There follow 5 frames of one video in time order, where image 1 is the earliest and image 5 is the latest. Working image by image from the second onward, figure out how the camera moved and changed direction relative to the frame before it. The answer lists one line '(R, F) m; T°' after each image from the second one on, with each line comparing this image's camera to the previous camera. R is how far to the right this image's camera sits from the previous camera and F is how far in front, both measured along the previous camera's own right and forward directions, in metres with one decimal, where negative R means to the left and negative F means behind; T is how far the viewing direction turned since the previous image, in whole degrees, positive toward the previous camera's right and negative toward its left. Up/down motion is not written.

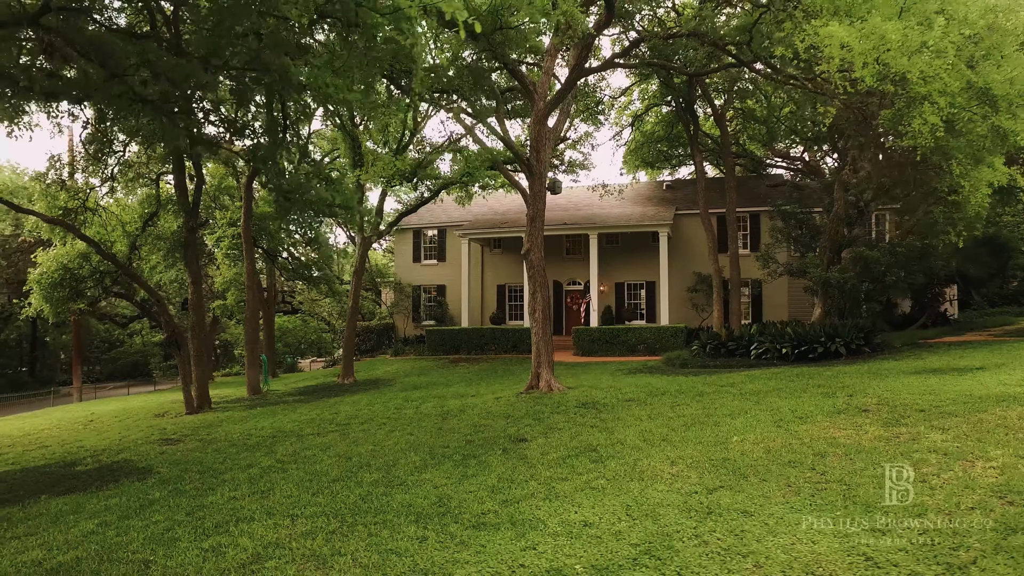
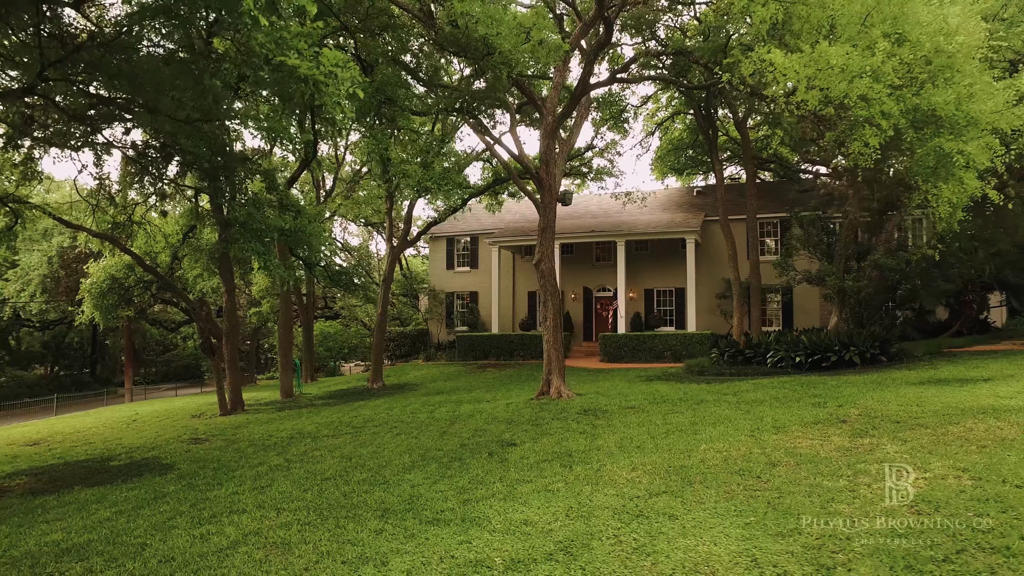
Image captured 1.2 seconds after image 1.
(+0.8, -0.4) m; -4°
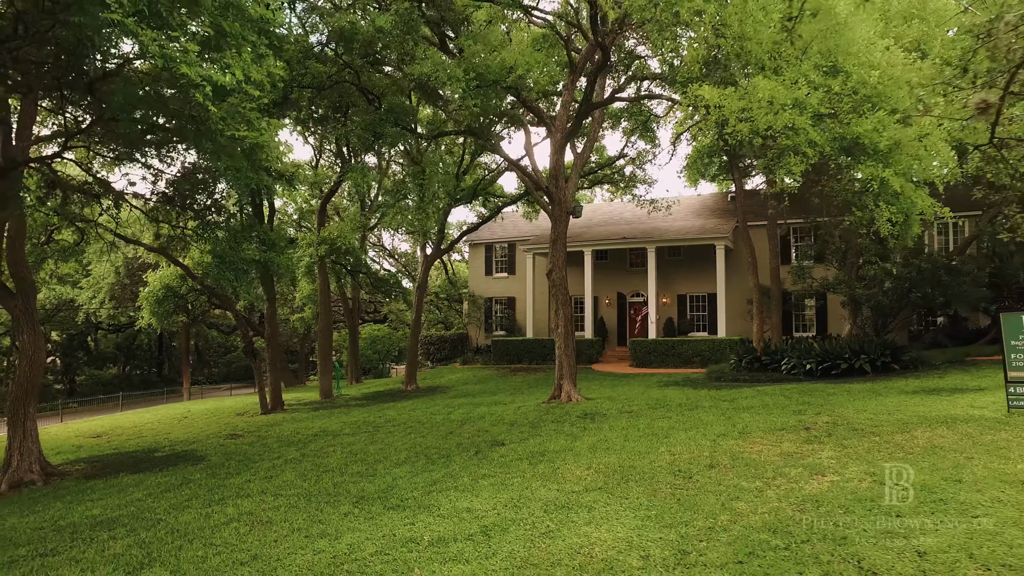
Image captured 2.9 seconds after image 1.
(+1.0, -0.7) m; -5°
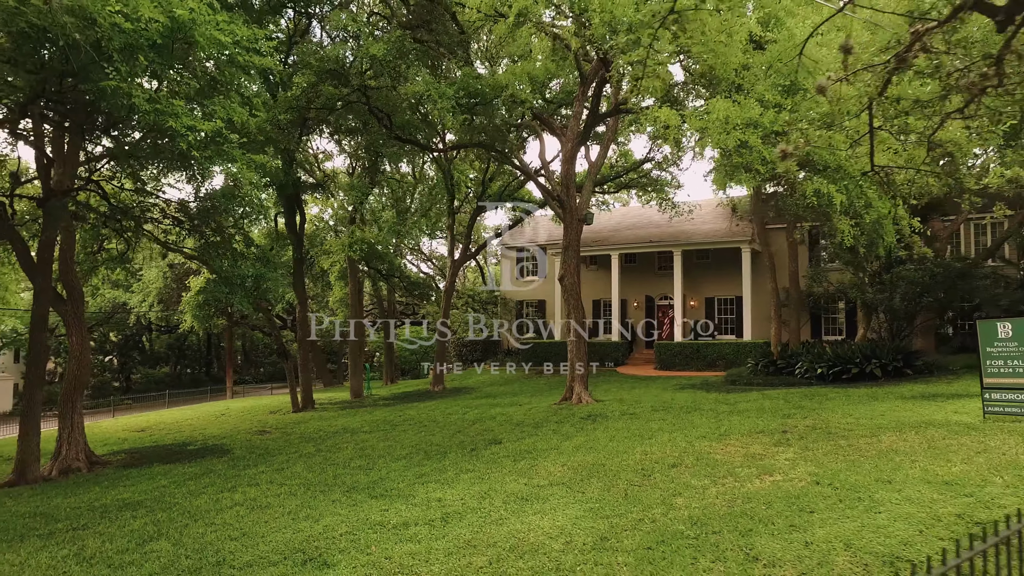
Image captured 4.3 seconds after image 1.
(+0.8, -0.5) m; -4°
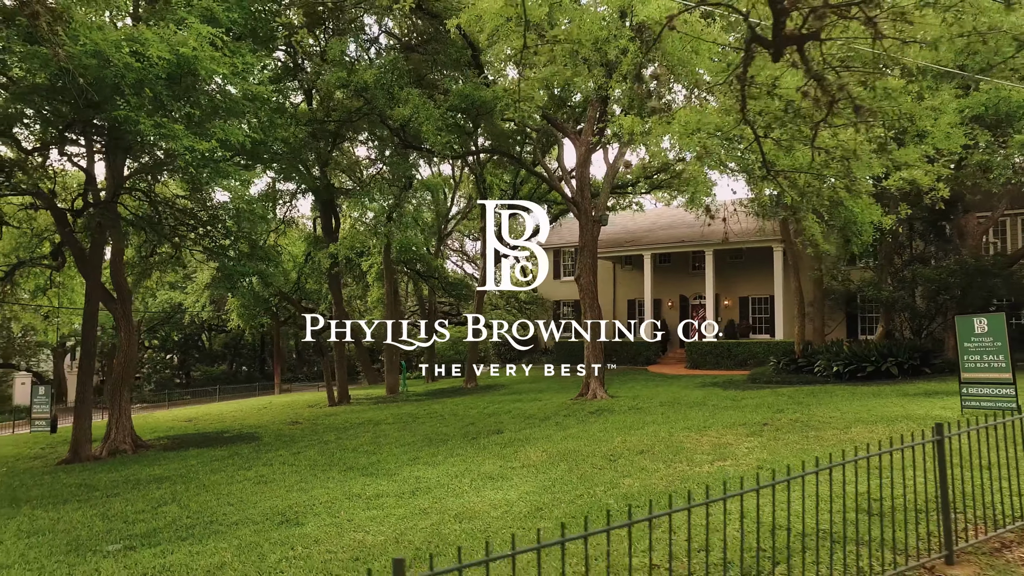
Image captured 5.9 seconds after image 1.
(+0.9, -0.5) m; -5°
